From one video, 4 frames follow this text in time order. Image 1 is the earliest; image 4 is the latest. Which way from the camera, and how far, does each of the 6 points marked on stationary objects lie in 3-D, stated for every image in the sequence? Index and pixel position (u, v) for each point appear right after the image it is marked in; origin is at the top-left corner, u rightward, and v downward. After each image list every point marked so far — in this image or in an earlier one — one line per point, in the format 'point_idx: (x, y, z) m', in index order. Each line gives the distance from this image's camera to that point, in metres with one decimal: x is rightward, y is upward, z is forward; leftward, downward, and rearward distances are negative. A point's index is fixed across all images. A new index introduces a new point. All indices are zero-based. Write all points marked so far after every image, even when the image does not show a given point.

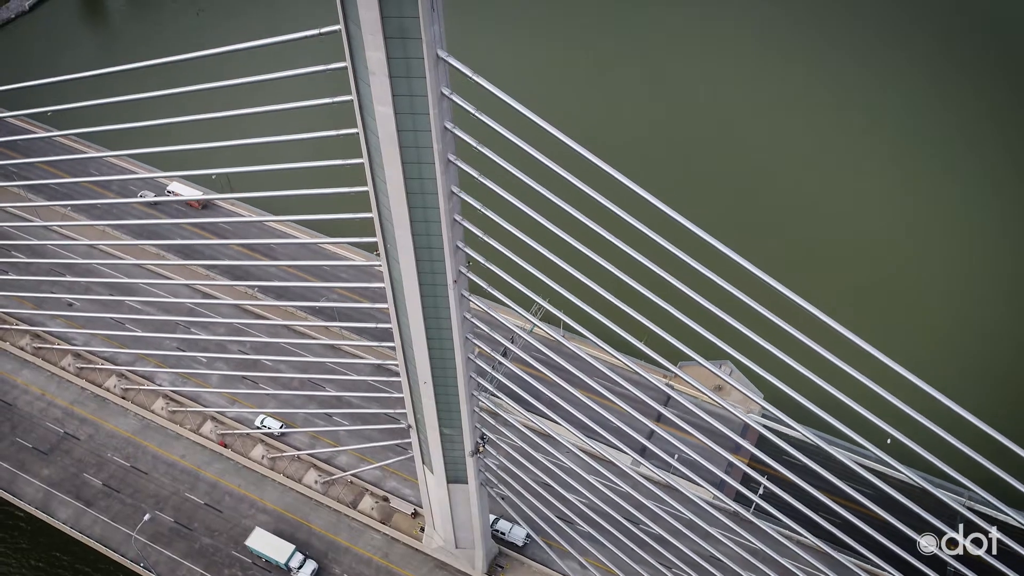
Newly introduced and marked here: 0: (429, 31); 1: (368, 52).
0: (-1.8, +5.5, +17.7) m
1: (-3.2, +5.2, +18.3) m
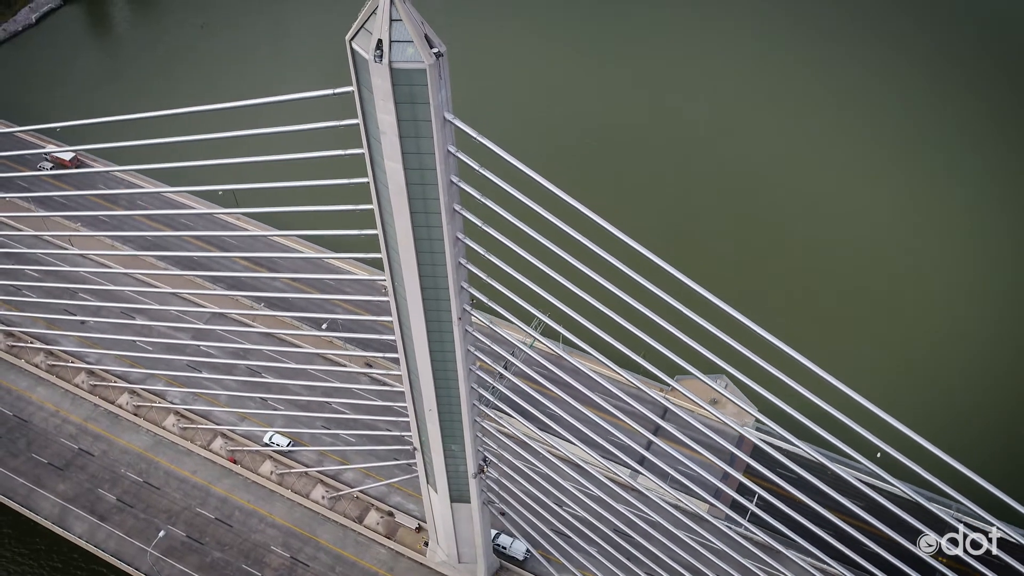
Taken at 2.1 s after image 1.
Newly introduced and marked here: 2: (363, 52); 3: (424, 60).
0: (-1.7, +4.4, +19.1) m
1: (-3.1, +4.1, +19.7) m
2: (-3.4, +5.4, +18.9) m
3: (-2.0, +5.1, +18.5) m
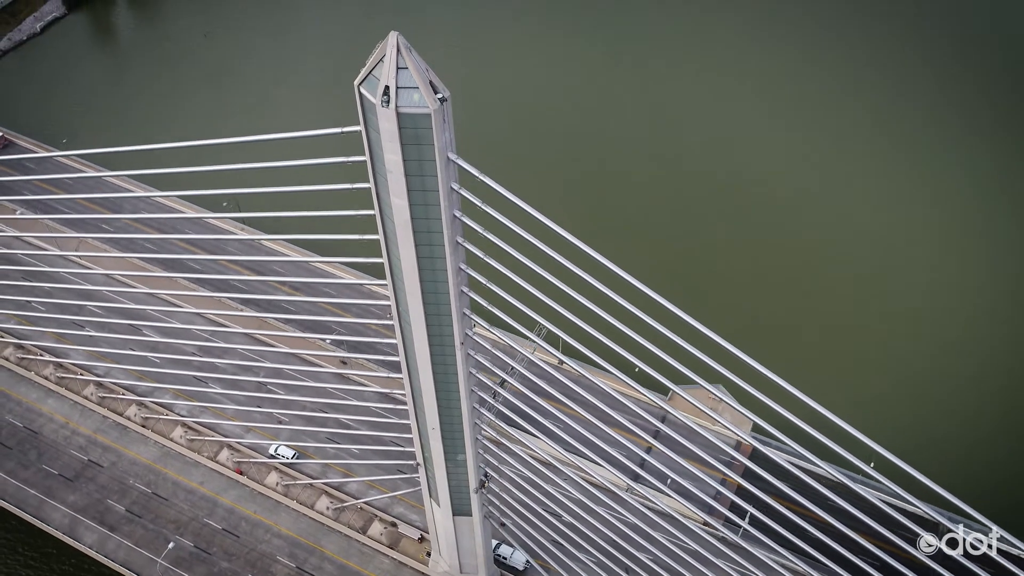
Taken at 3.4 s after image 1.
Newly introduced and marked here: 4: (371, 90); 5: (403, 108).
0: (-1.7, +3.6, +20.0) m
1: (-3.1, +3.3, +20.7) m
2: (-3.4, +4.6, +19.9) m
3: (-2.0, +4.3, +19.5) m
4: (-3.4, +4.7, +19.9) m
5: (-2.6, +4.2, +19.5) m
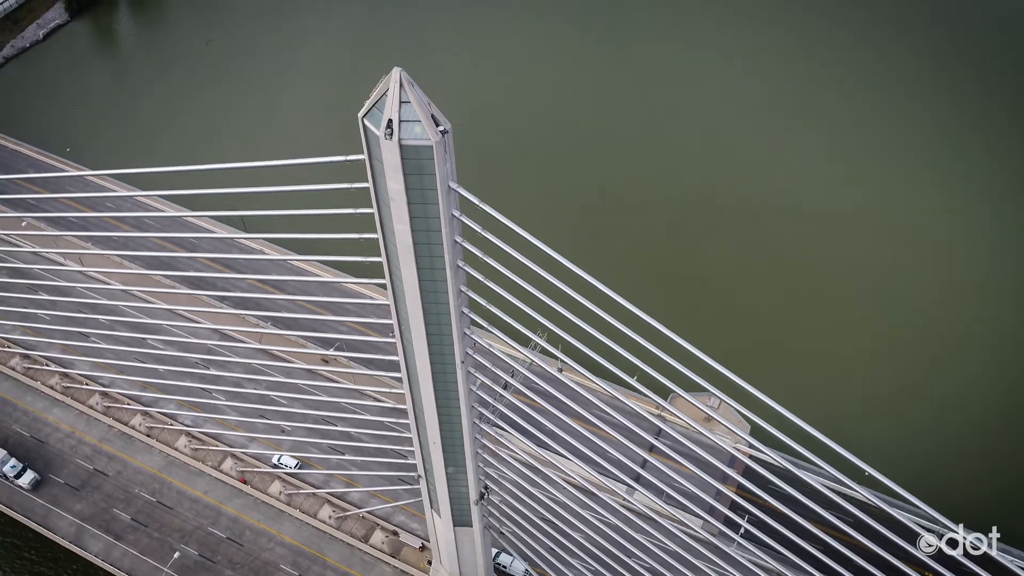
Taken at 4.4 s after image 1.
0: (-1.7, +3.0, +20.7) m
1: (-3.2, +2.7, +21.3) m
2: (-3.4, +3.9, +20.5) m
3: (-2.0, +3.6, +20.1) m
4: (-3.4, +4.1, +20.6) m
5: (-2.6, +3.6, +20.2) m
